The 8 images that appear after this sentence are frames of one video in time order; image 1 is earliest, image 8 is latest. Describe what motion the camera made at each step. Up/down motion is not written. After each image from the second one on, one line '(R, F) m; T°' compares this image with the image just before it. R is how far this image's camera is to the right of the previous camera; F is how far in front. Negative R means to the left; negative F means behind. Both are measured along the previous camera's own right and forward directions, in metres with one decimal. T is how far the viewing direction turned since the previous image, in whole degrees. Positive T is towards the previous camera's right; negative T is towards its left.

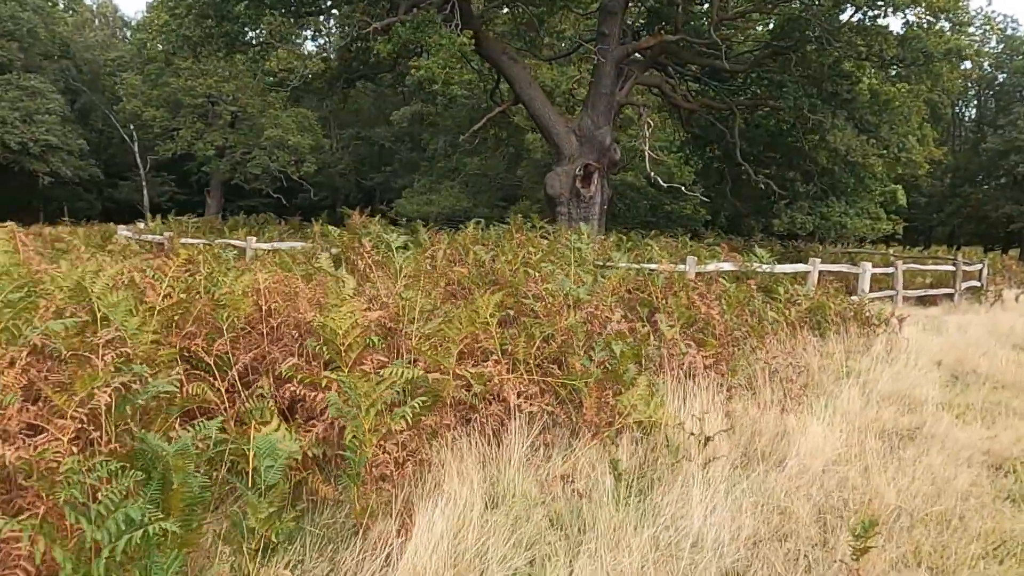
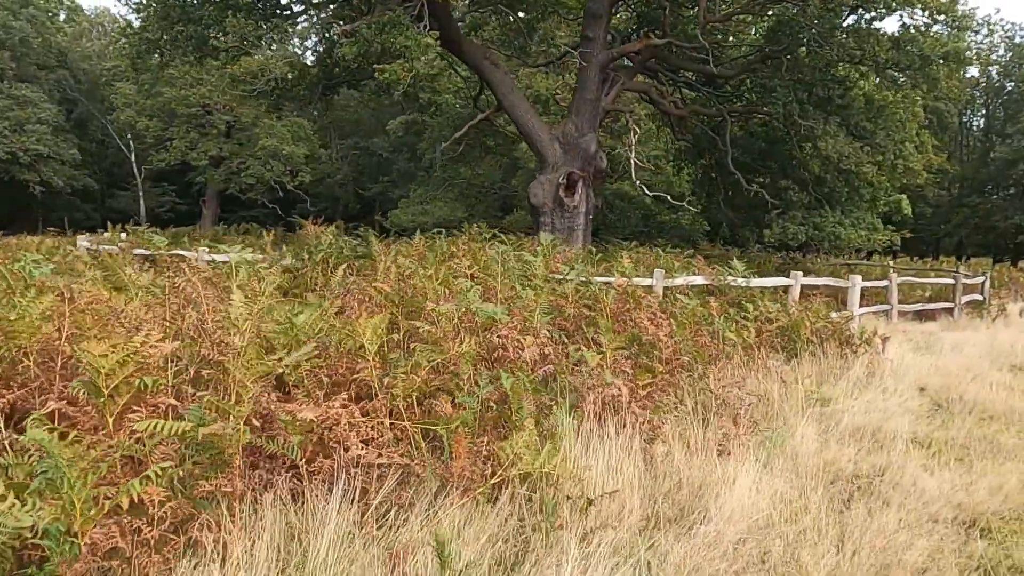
(+0.7, +0.7) m; -1°
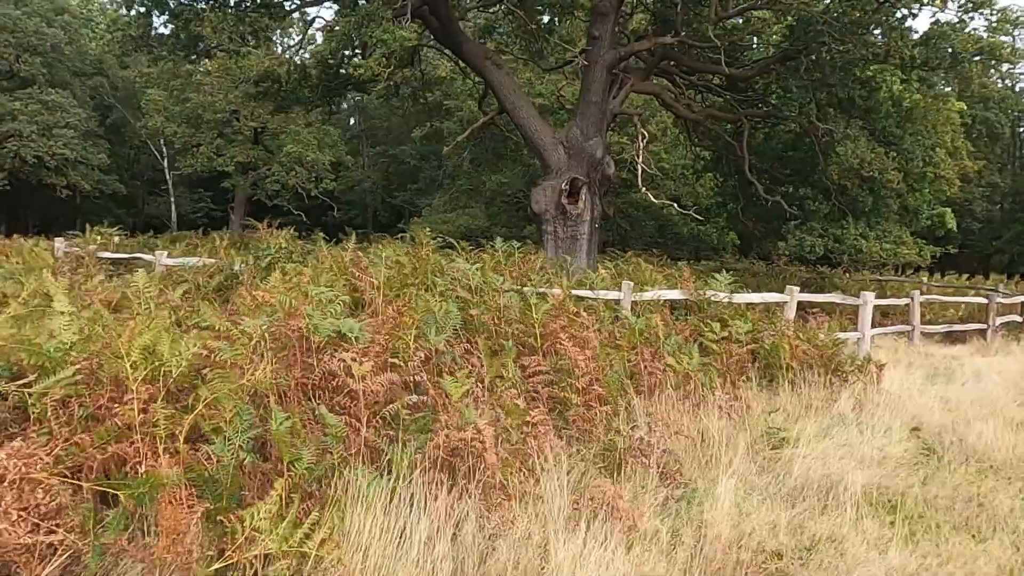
(+1.0, +0.9) m; -3°
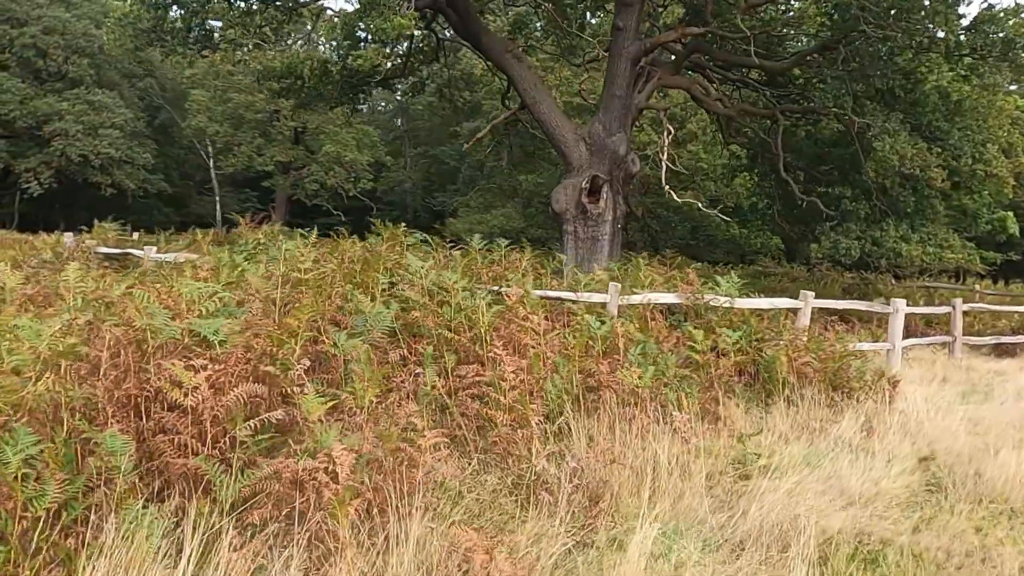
(+0.7, +0.7) m; -4°
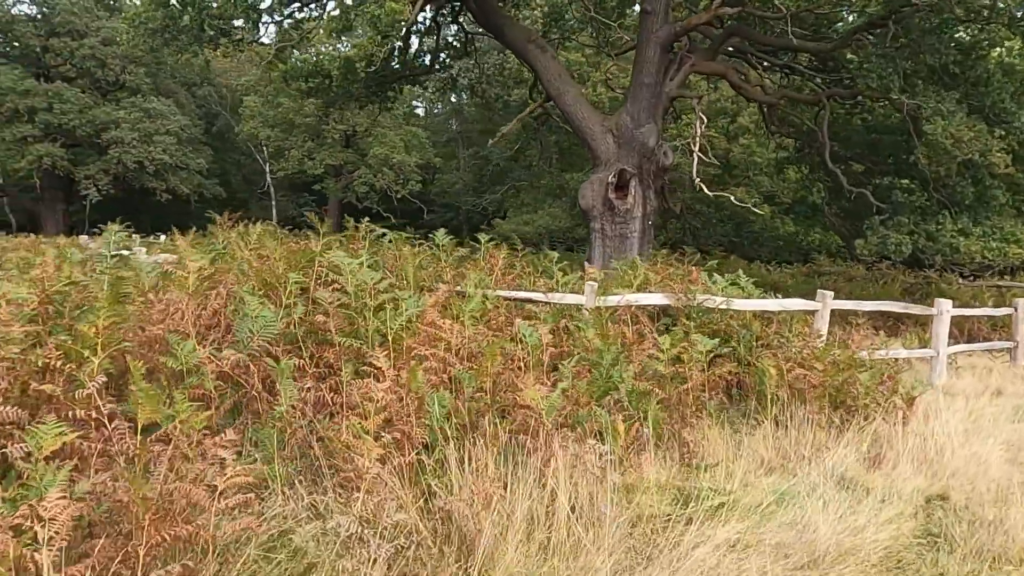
(+0.9, +0.8) m; -5°
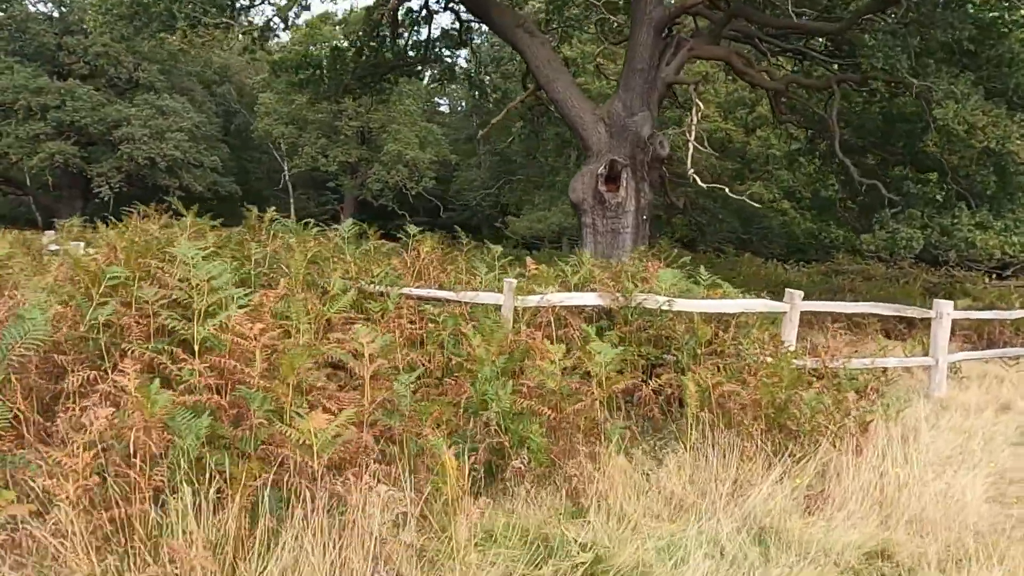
(+0.9, +0.9) m; -2°
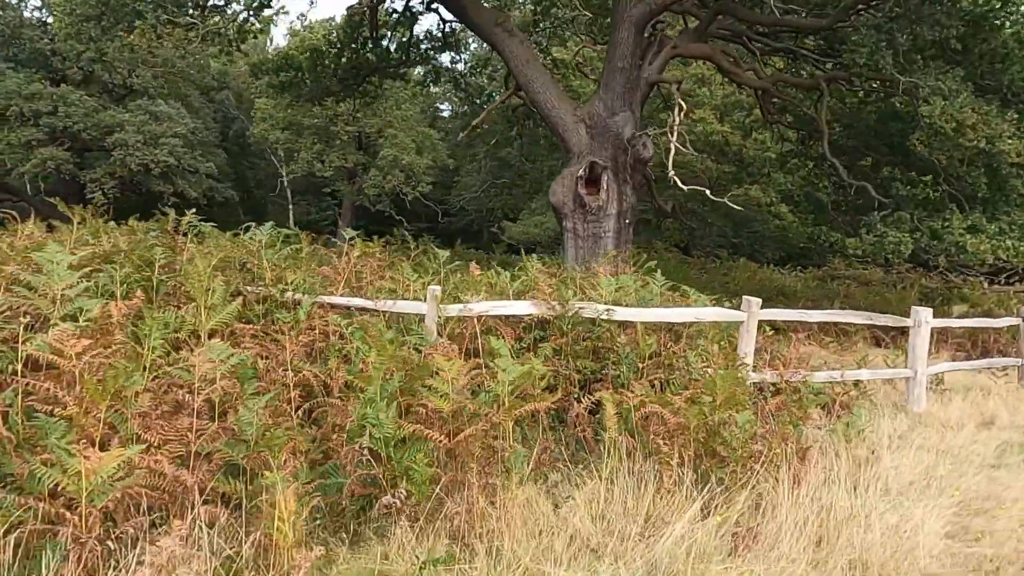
(+0.6, +0.5) m; -1°
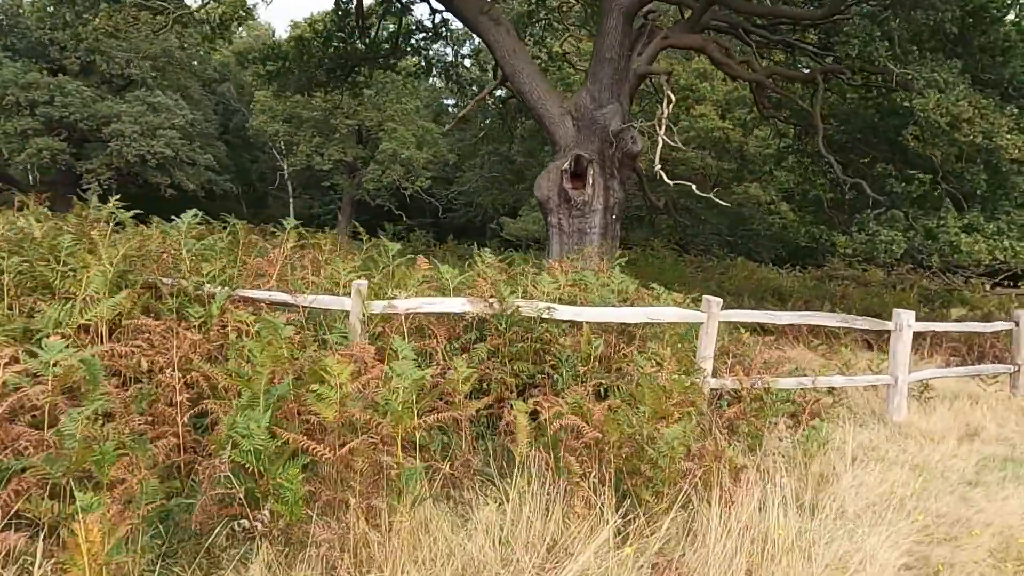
(+0.5, +0.4) m; -1°
